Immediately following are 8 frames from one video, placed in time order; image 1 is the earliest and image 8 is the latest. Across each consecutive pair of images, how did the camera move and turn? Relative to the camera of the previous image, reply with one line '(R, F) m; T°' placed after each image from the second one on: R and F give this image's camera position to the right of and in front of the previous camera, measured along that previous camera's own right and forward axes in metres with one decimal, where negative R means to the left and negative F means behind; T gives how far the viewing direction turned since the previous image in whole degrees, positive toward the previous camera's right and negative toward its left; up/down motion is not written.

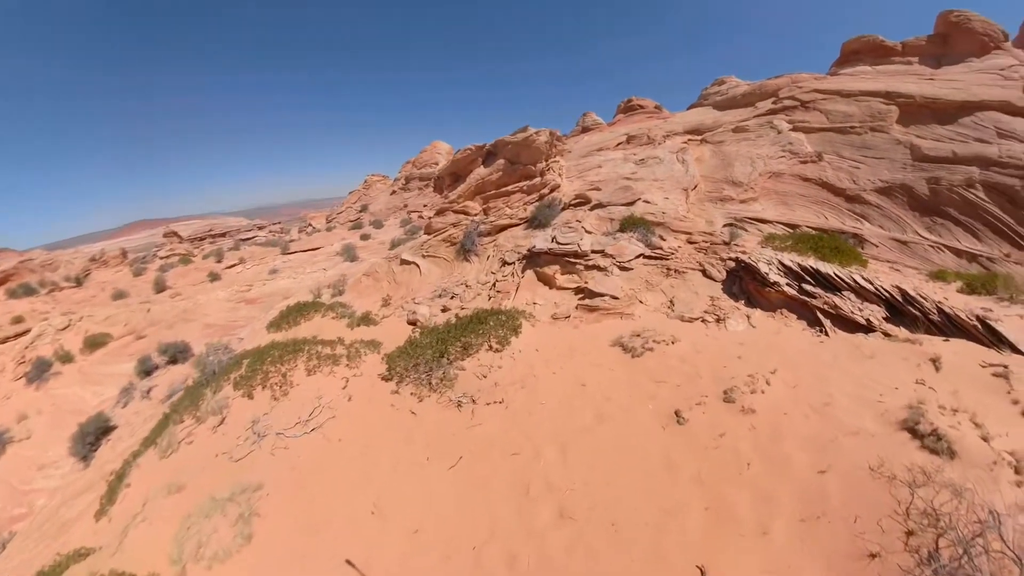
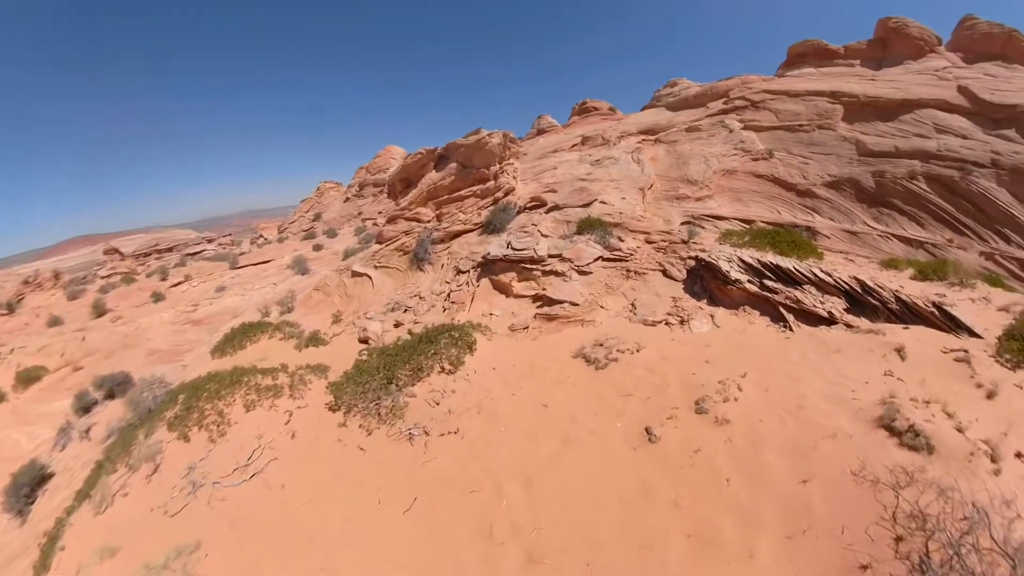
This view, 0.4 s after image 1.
(+0.2, +0.7) m; +4°
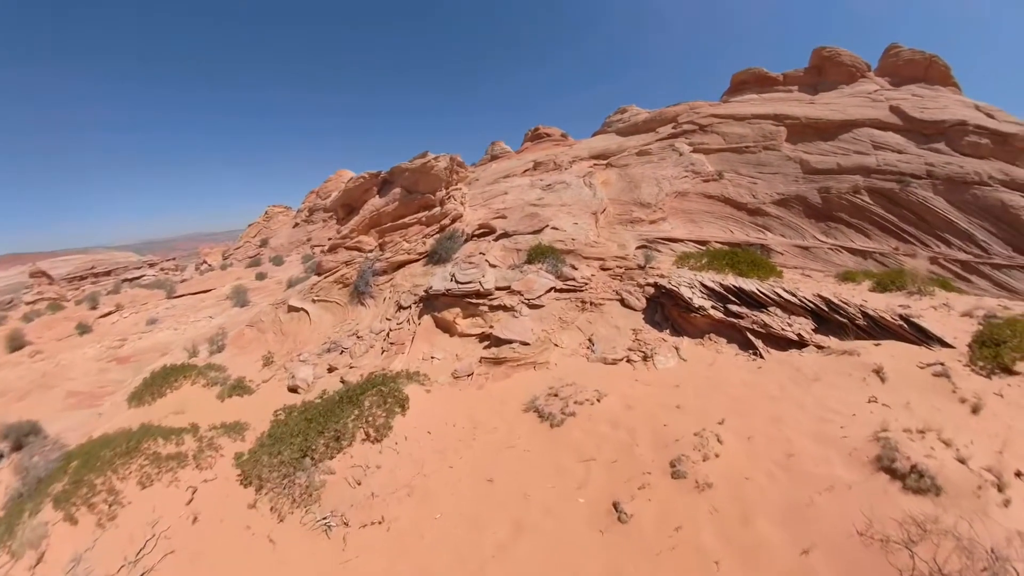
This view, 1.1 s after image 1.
(+0.3, +1.1) m; +5°
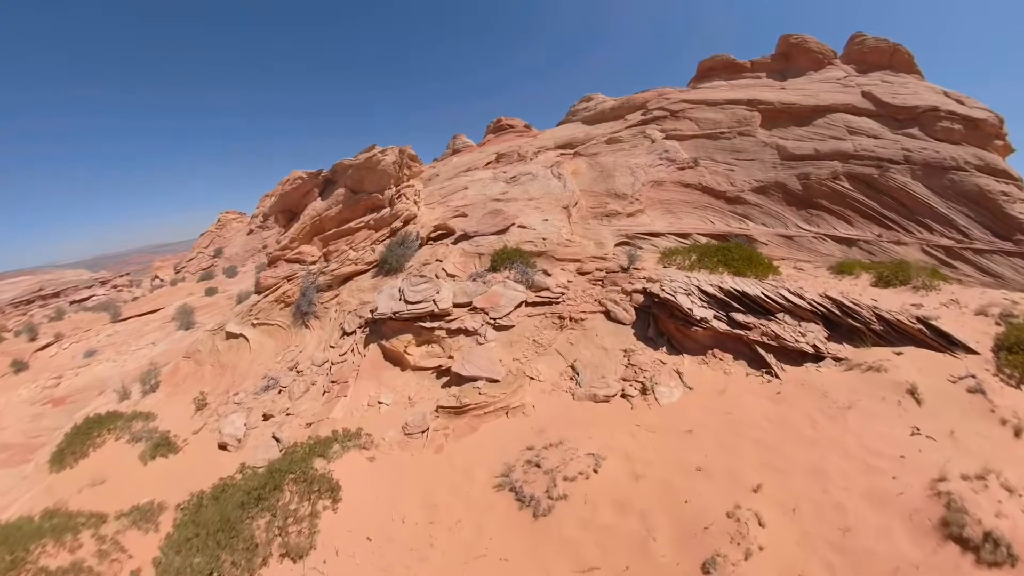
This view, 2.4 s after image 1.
(+0.1, +1.8) m; +4°
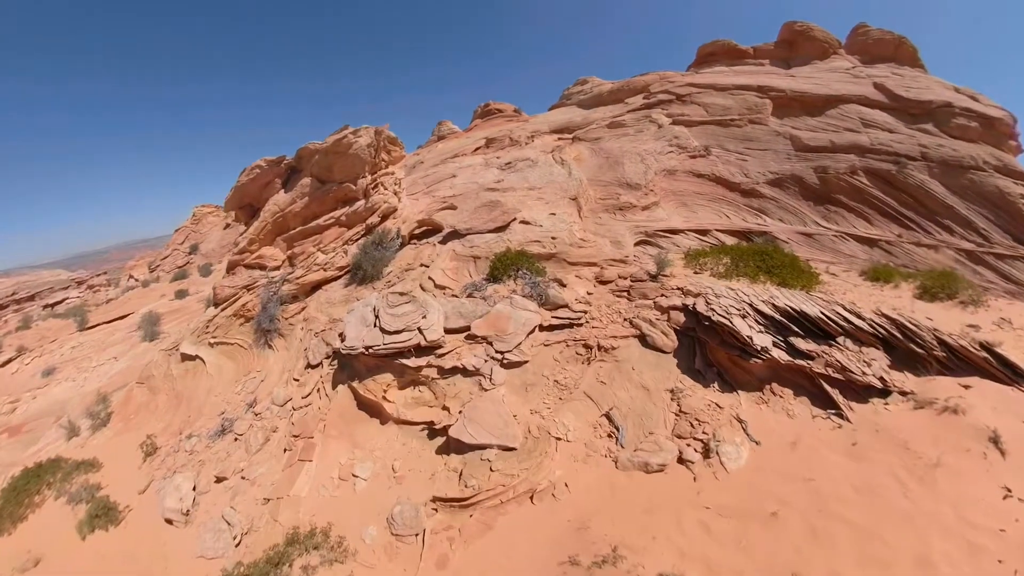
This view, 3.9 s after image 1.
(-0.3, +1.9) m; +2°
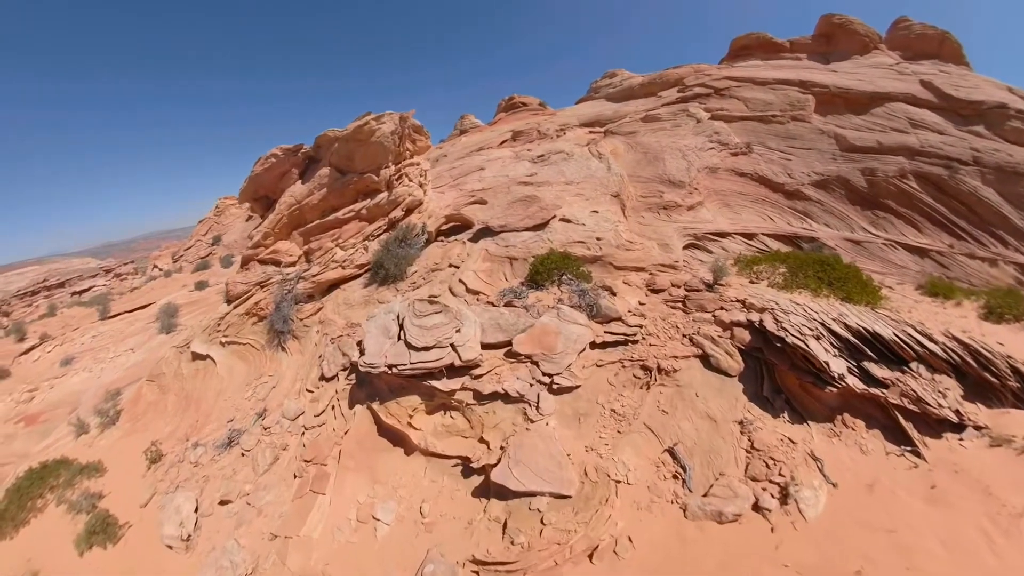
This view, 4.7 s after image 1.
(-0.3, +0.9) m; -2°
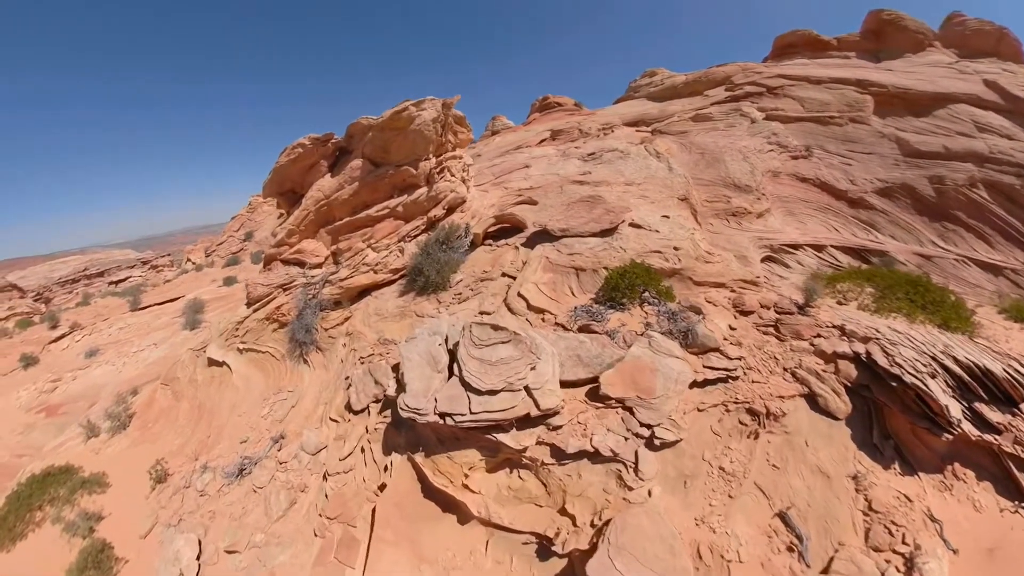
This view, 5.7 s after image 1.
(-0.5, +1.1) m; -2°
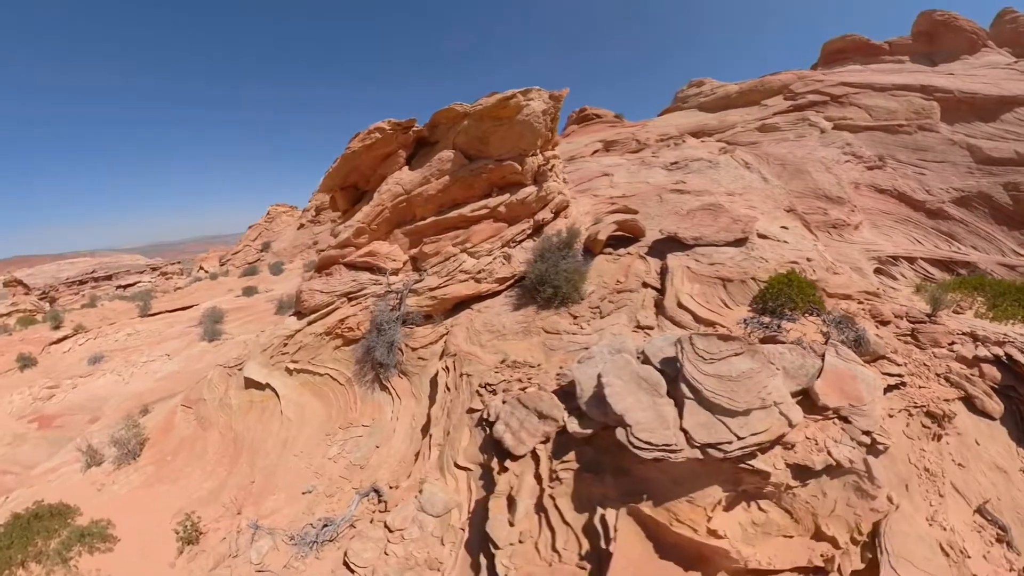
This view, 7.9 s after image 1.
(-1.4, -0.3) m; -3°
